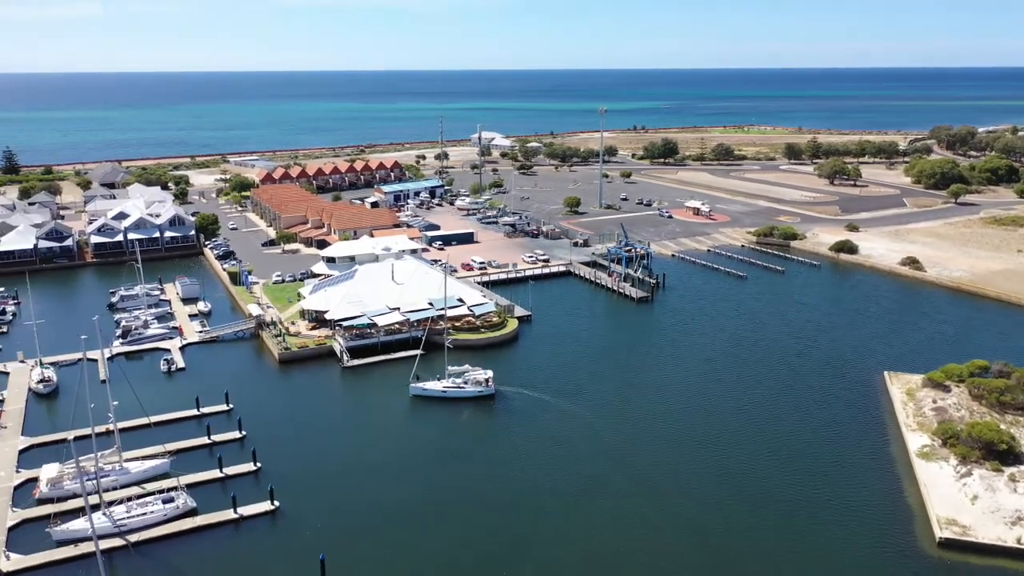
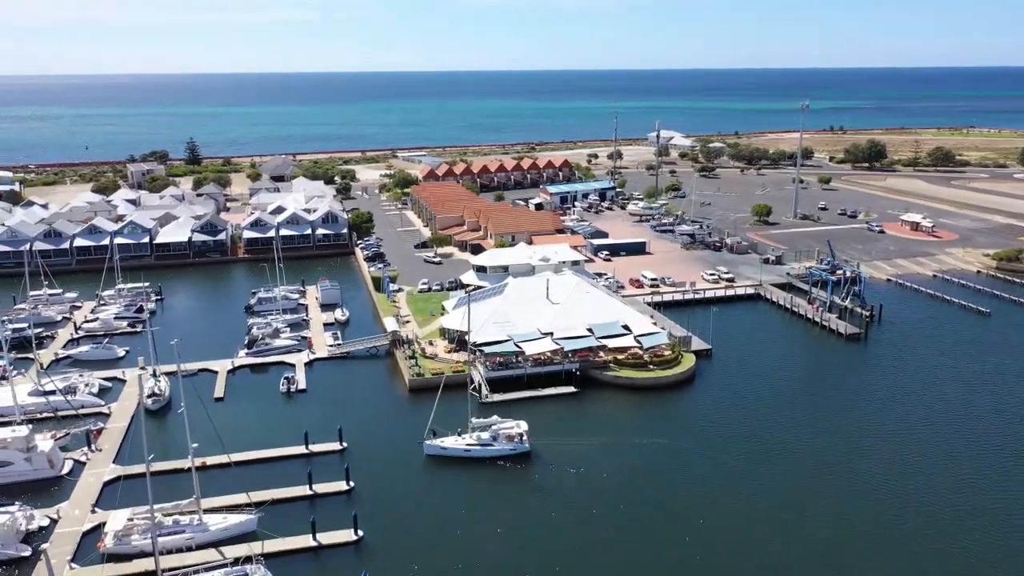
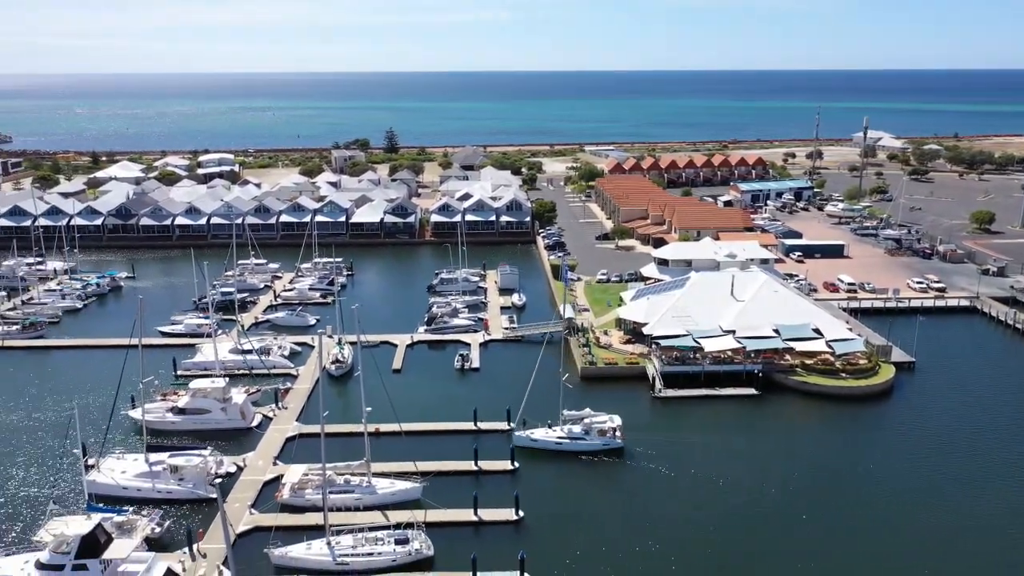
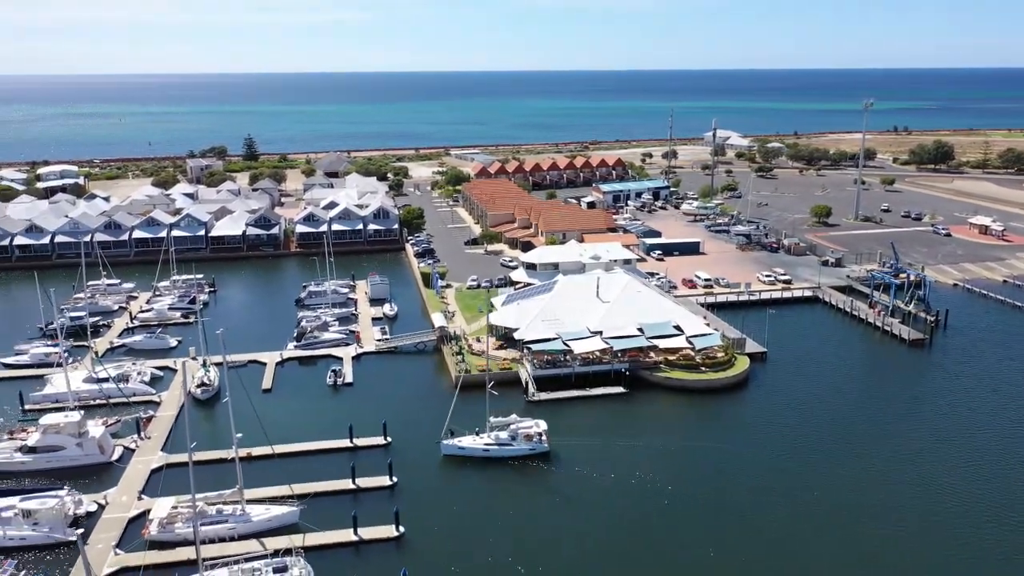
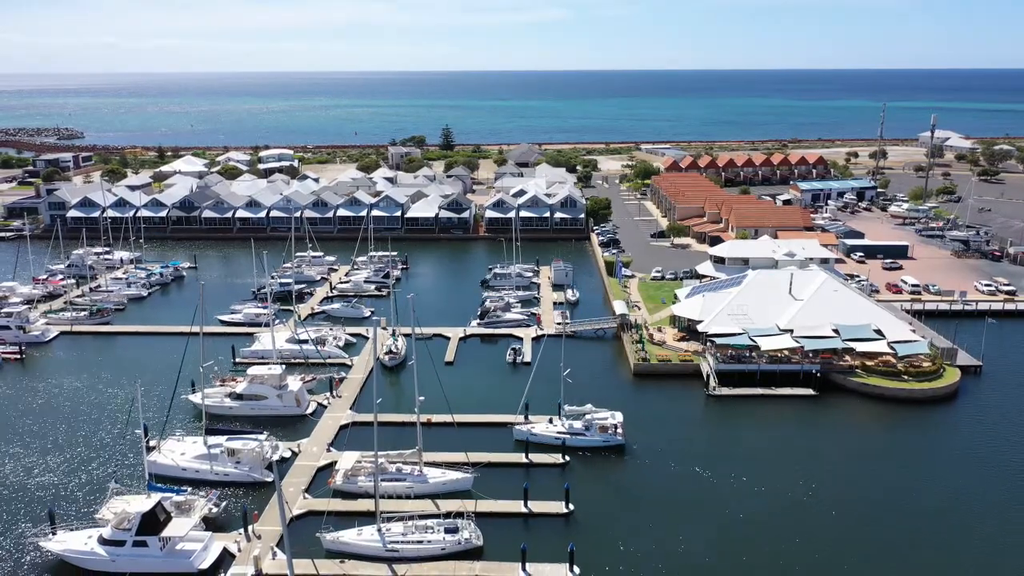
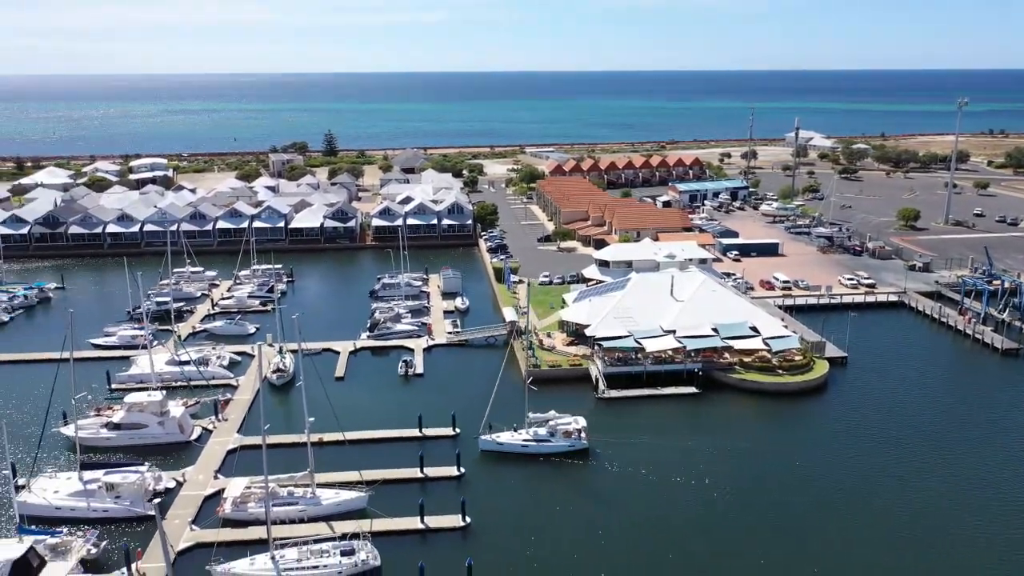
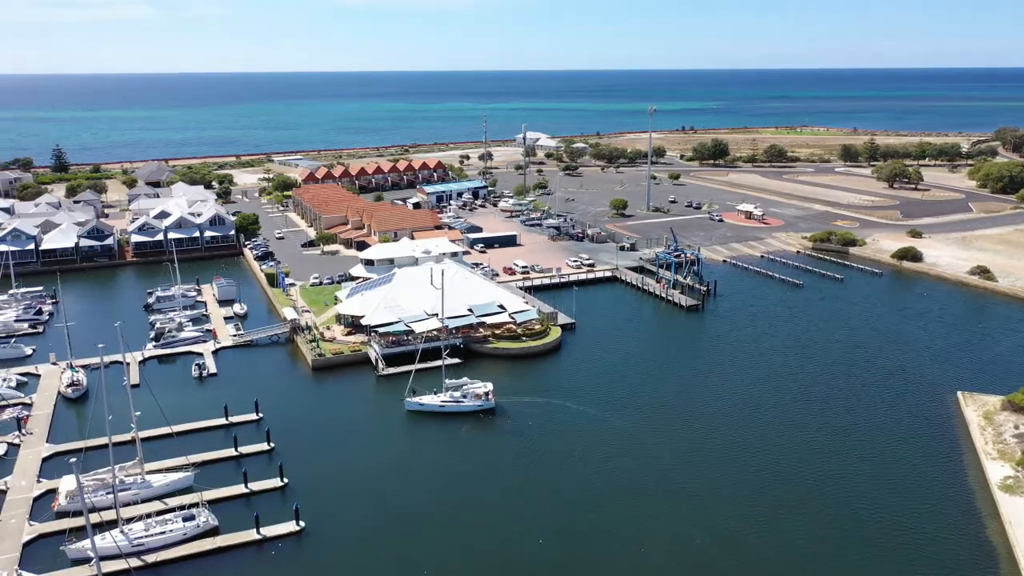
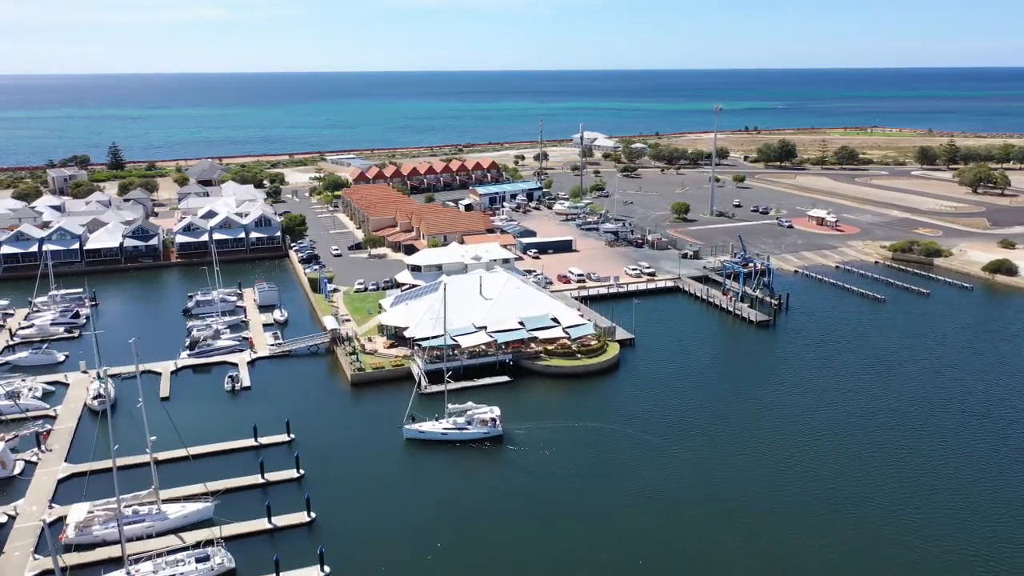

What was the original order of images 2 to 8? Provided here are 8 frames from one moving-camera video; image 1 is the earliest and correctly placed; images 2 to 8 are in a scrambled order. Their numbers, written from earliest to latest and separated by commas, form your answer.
7, 8, 2, 4, 6, 3, 5
